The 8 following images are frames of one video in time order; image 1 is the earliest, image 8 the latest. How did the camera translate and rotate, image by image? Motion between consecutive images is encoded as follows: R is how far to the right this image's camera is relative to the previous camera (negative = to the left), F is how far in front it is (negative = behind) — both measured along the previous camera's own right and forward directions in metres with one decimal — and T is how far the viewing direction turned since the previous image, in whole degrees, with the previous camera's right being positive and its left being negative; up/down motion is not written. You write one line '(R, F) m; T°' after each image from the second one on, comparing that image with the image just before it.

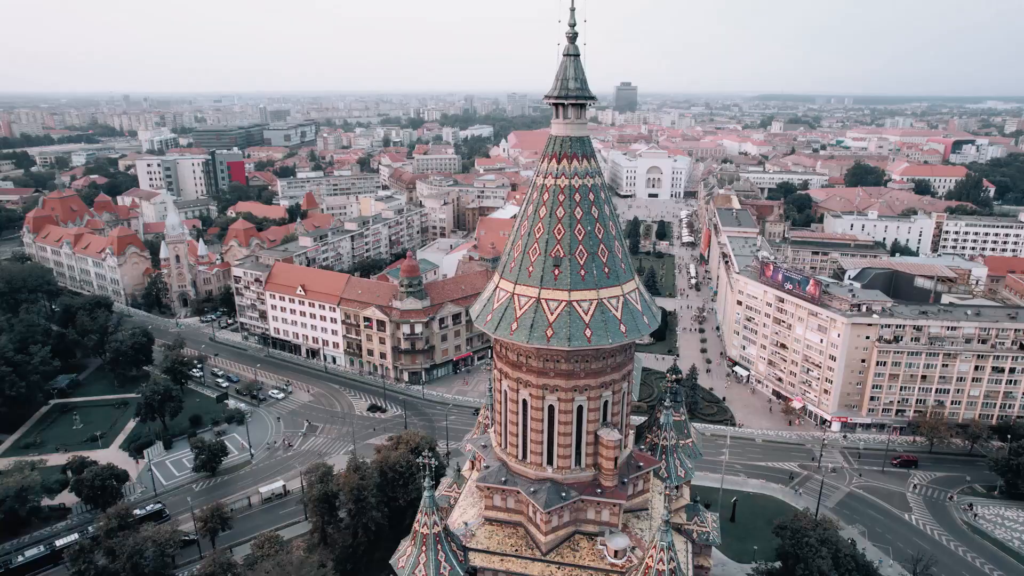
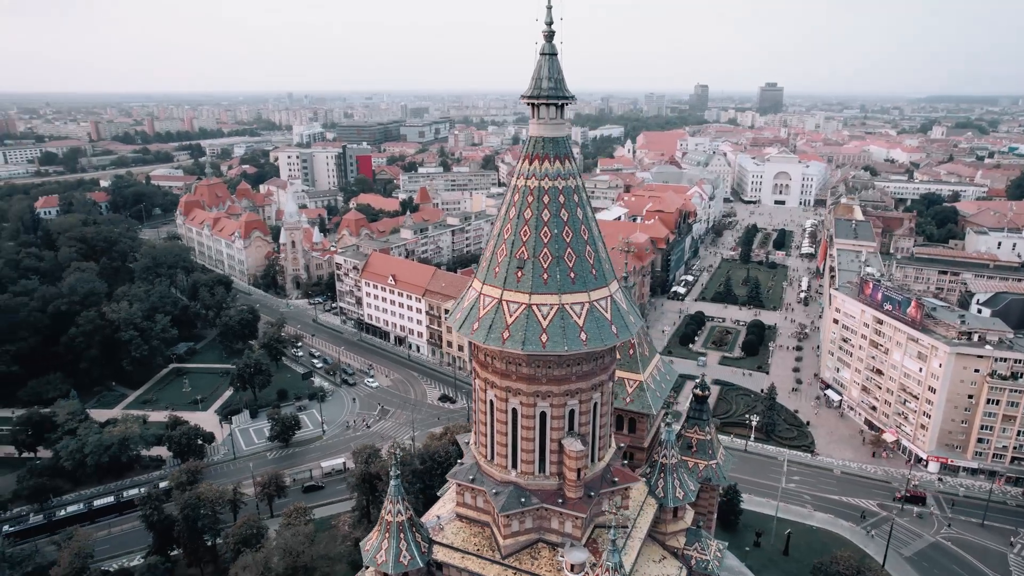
(+4.2, +0.5) m; -12°
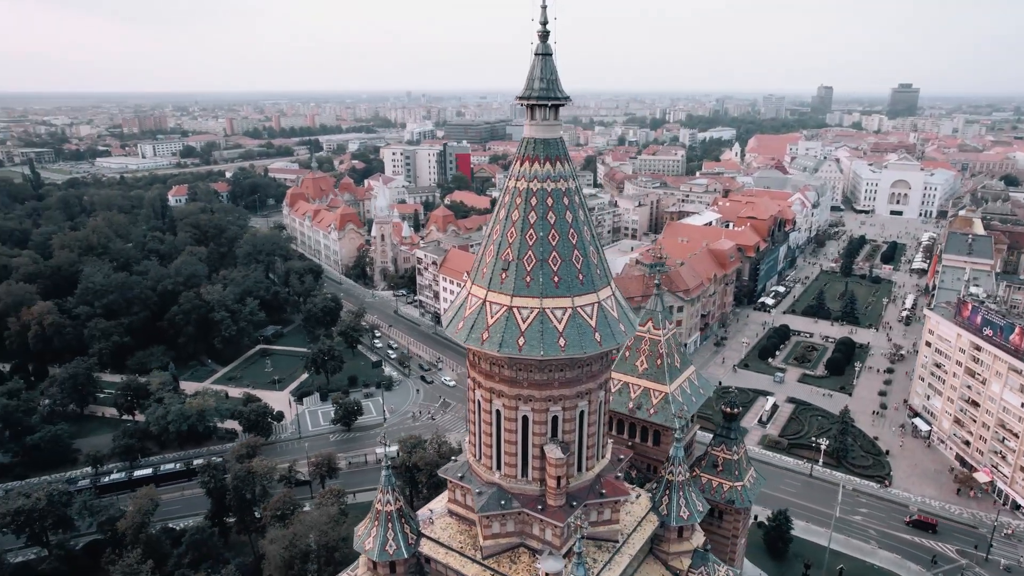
(+3.0, +0.3) m; -9°
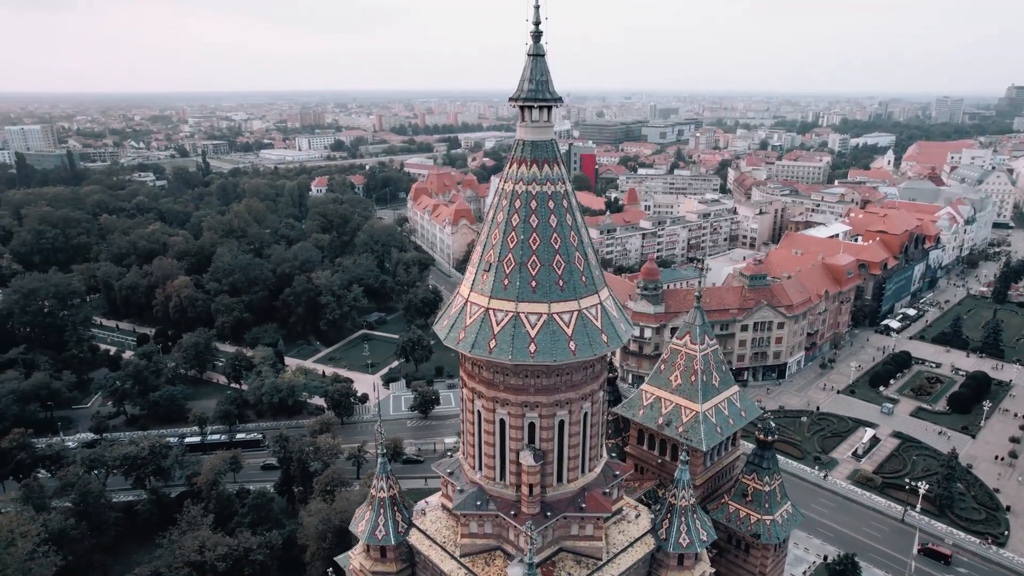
(+3.8, +0.5) m; -12°
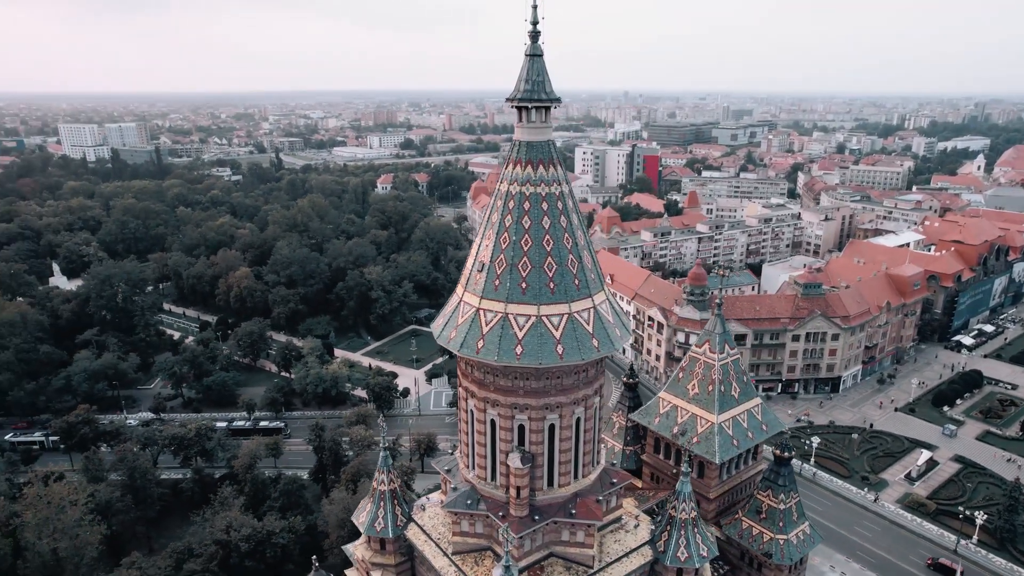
(+1.9, +0.2) m; -6°
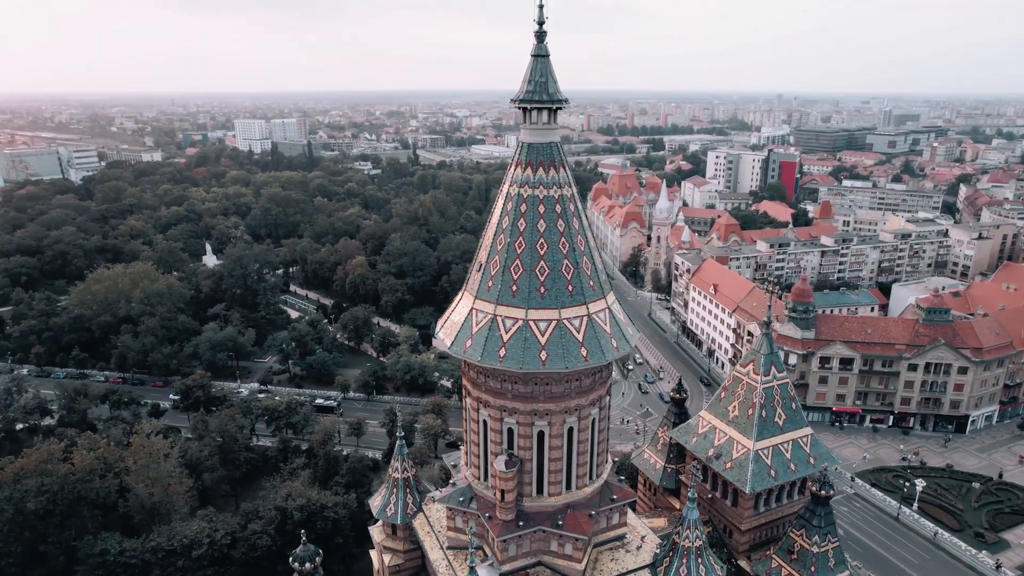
(+3.4, +0.5) m; -12°
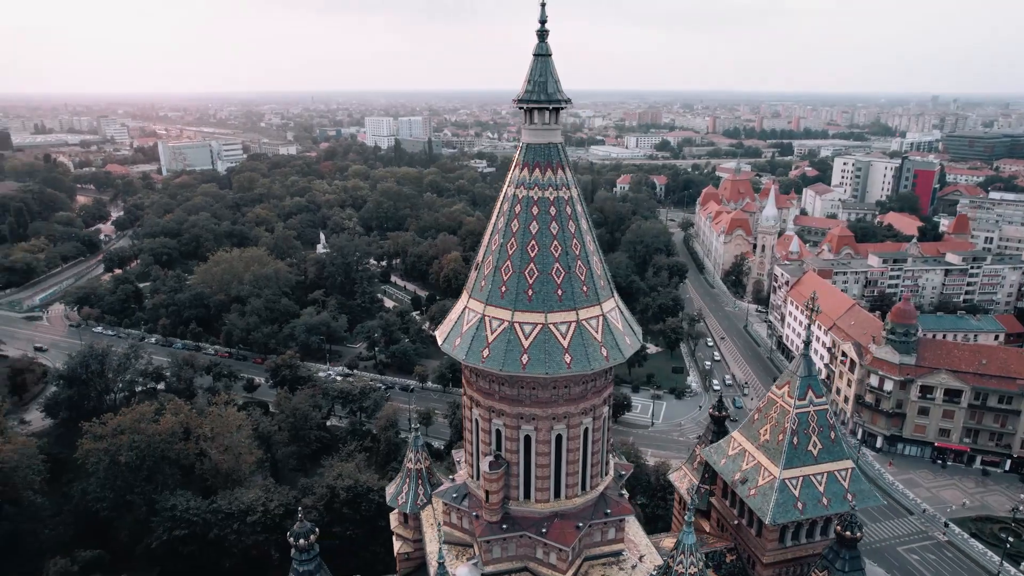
(+3.0, +0.4) m; -10°
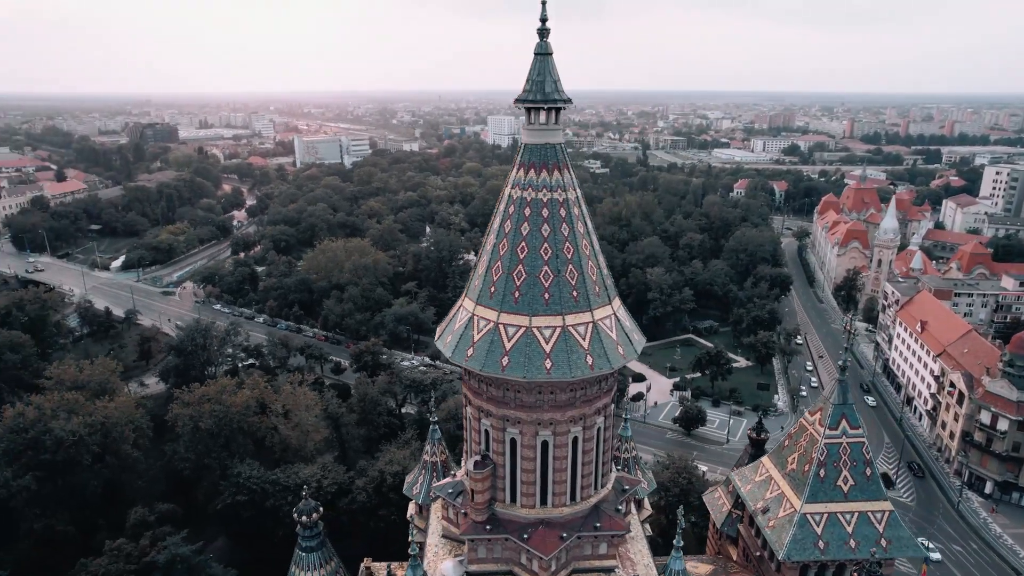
(+3.0, +0.4) m; -11°
